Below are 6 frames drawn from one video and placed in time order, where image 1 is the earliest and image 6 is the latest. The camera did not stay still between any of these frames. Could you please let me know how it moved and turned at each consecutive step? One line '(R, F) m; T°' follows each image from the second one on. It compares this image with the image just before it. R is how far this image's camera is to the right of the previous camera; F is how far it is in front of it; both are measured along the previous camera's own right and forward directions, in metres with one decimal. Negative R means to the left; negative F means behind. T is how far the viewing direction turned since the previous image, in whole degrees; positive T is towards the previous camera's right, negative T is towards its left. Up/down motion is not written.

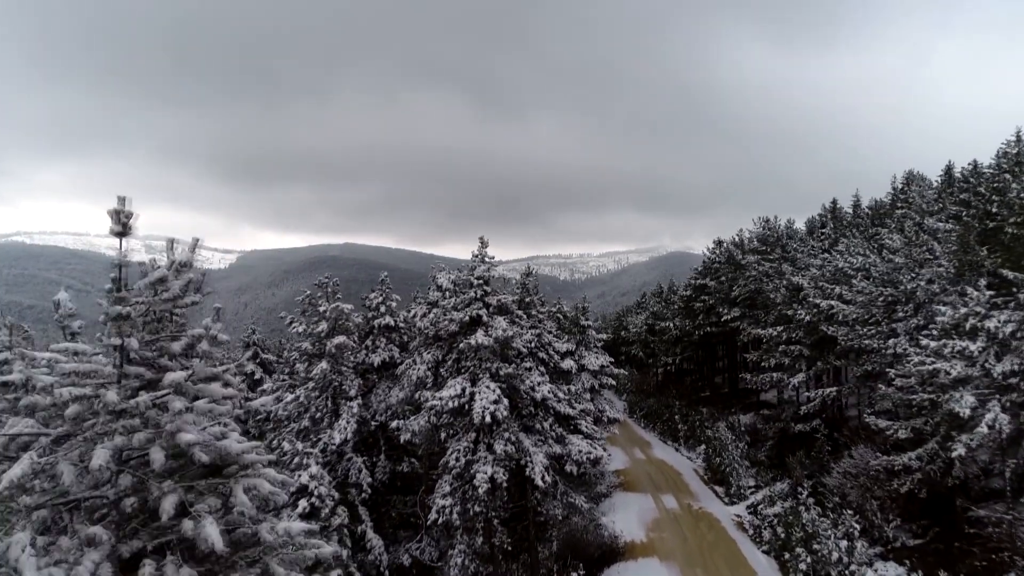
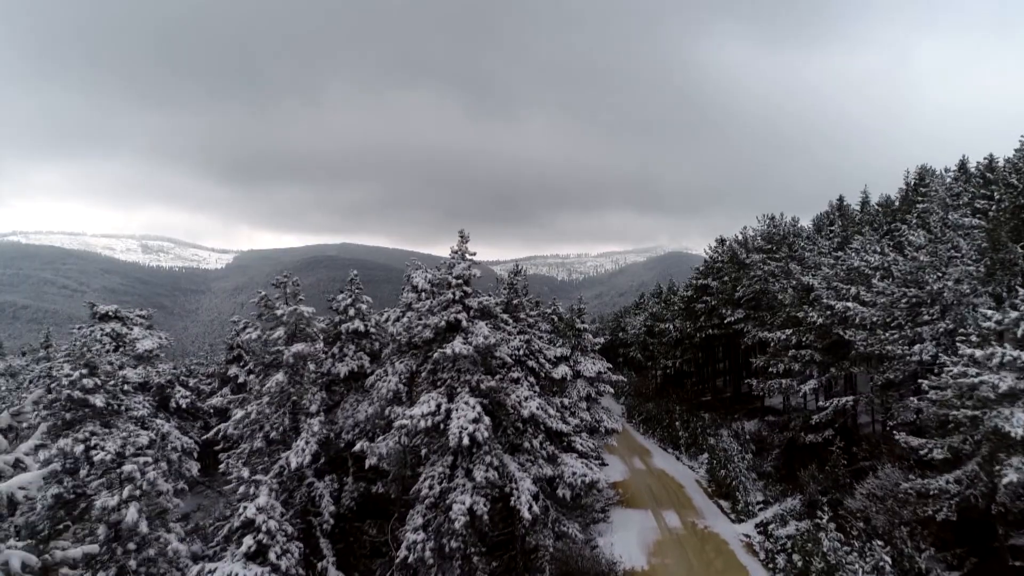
(+0.4, +1.9) m; 0°
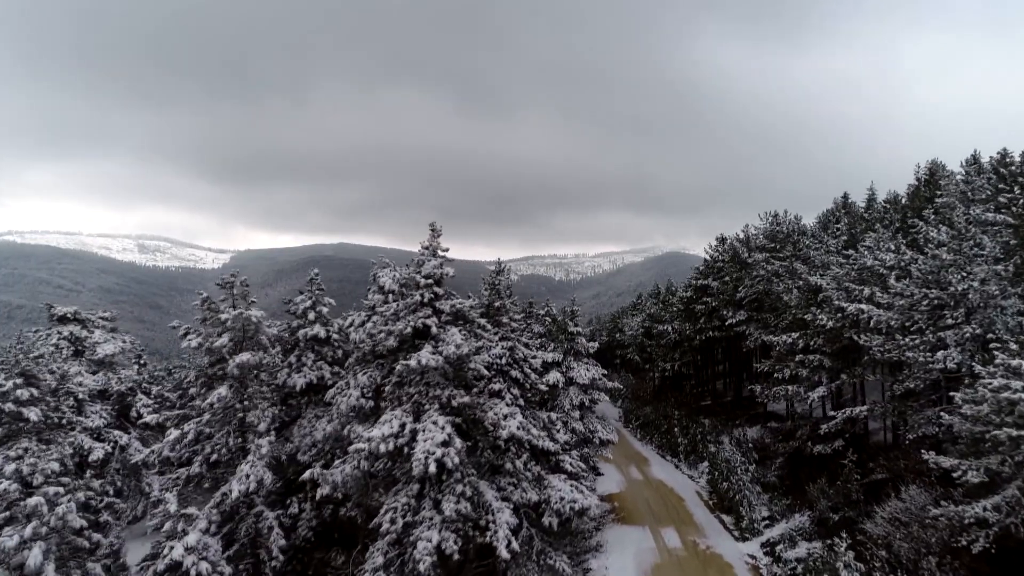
(+0.5, +1.7) m; 0°
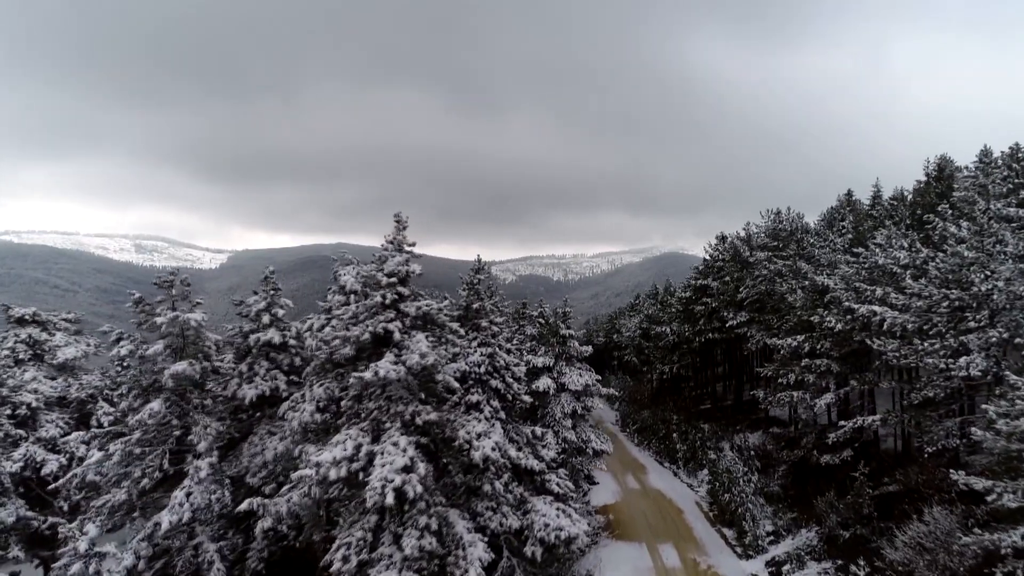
(+0.5, +1.5) m; 0°
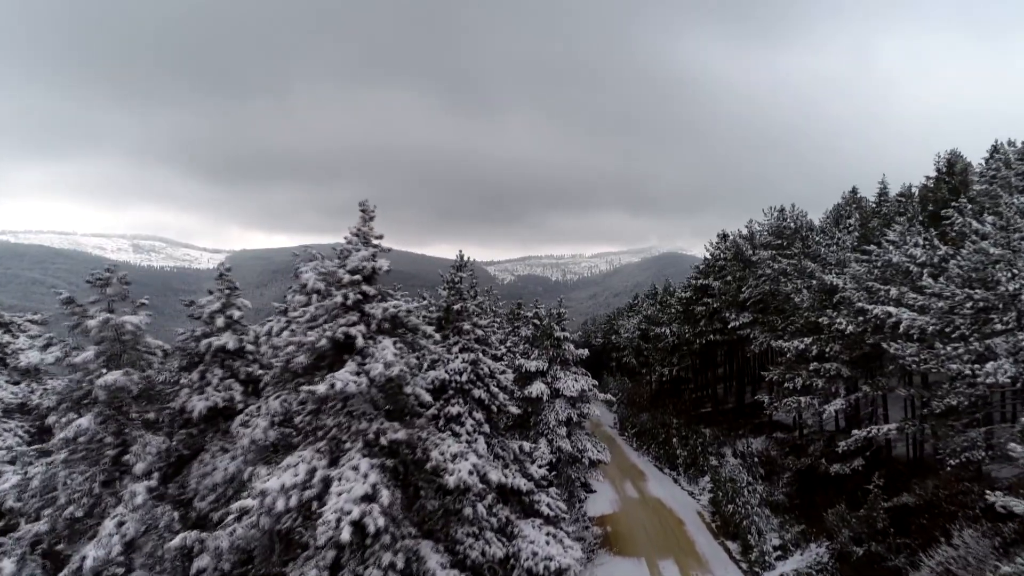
(+0.3, +1.3) m; 0°
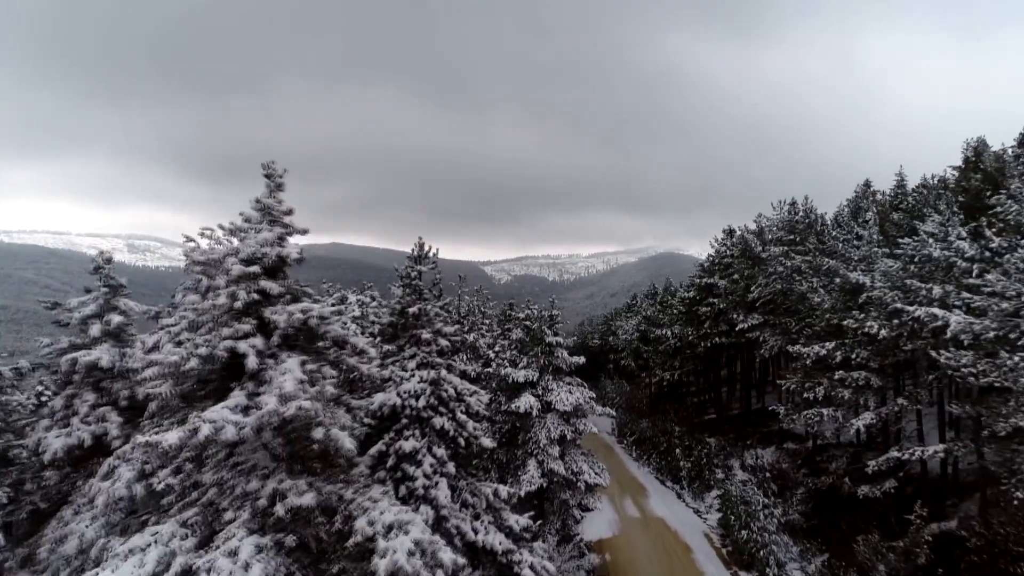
(+0.5, +2.6) m; 0°
